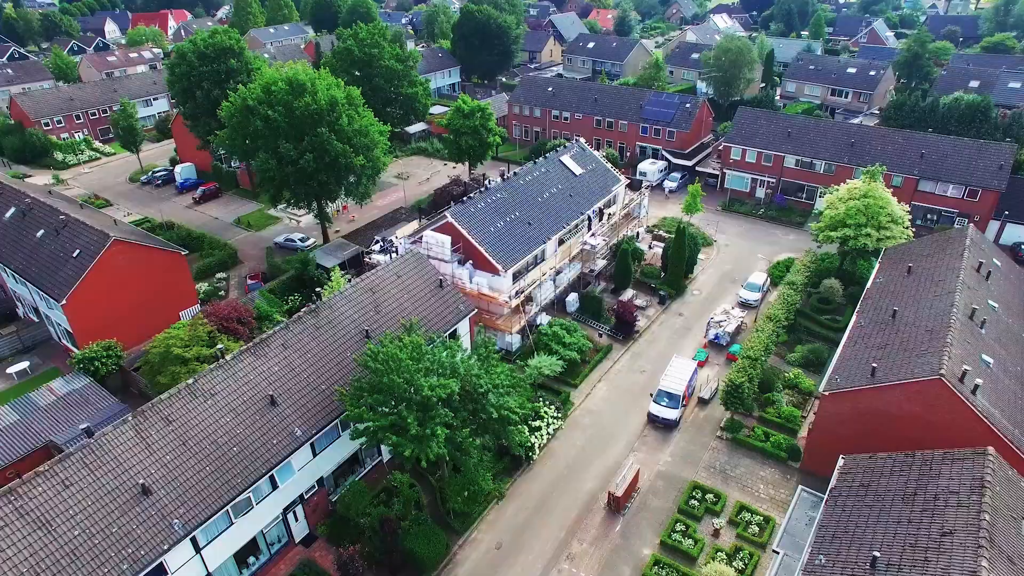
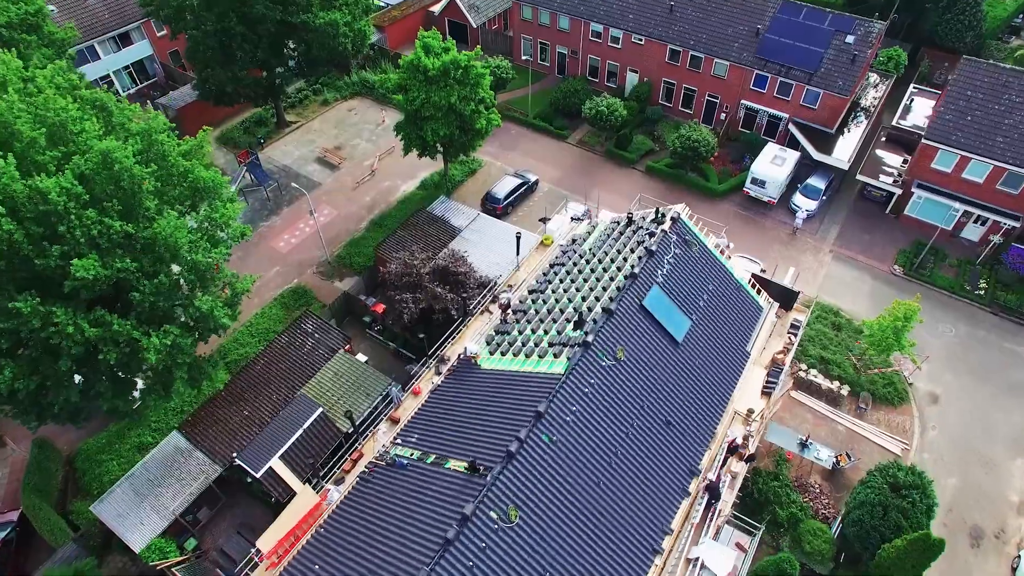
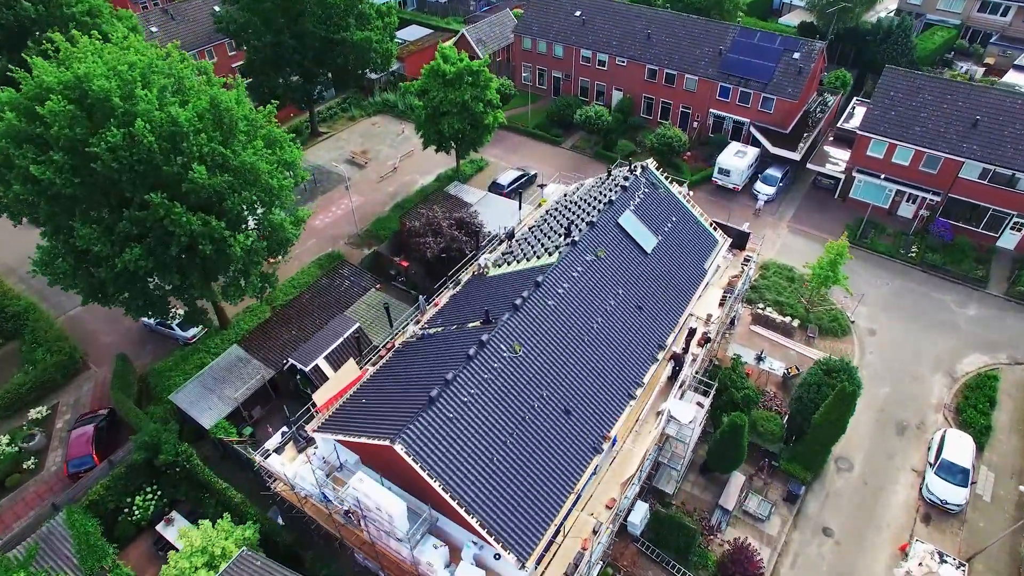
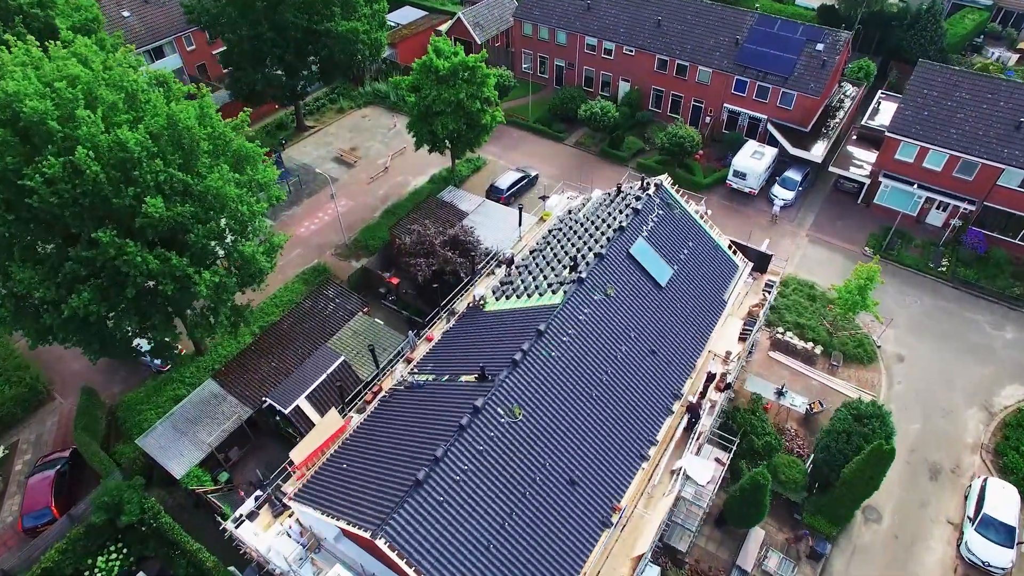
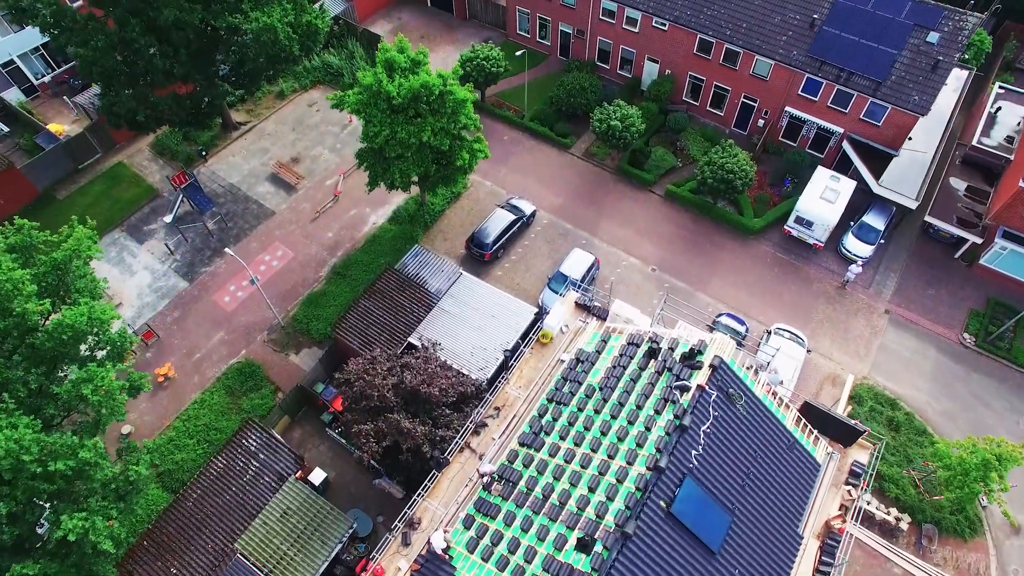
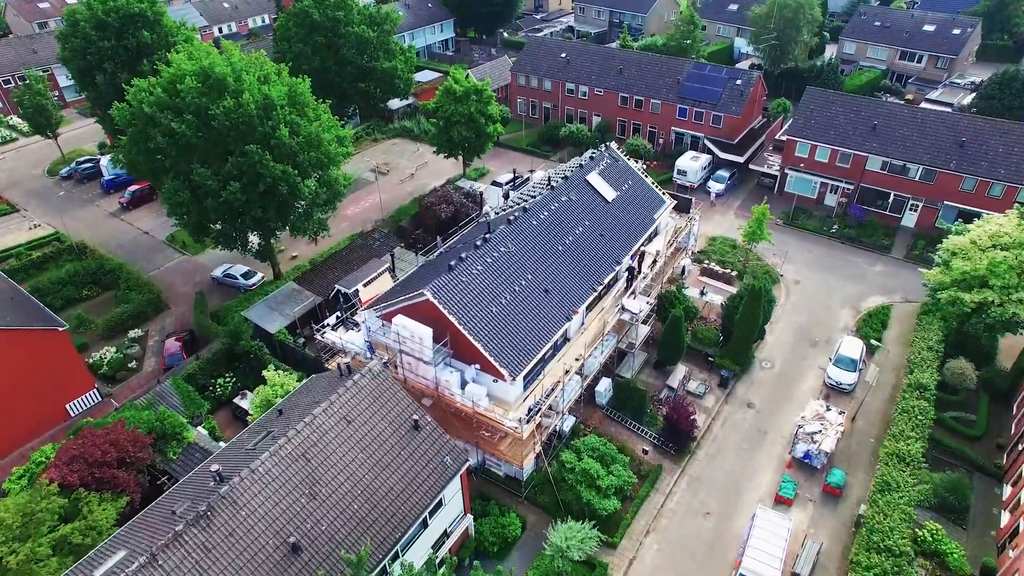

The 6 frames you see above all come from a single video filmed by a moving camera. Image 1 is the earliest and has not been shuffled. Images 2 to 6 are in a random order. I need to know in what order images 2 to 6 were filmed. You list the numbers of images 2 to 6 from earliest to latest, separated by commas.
6, 3, 4, 2, 5
